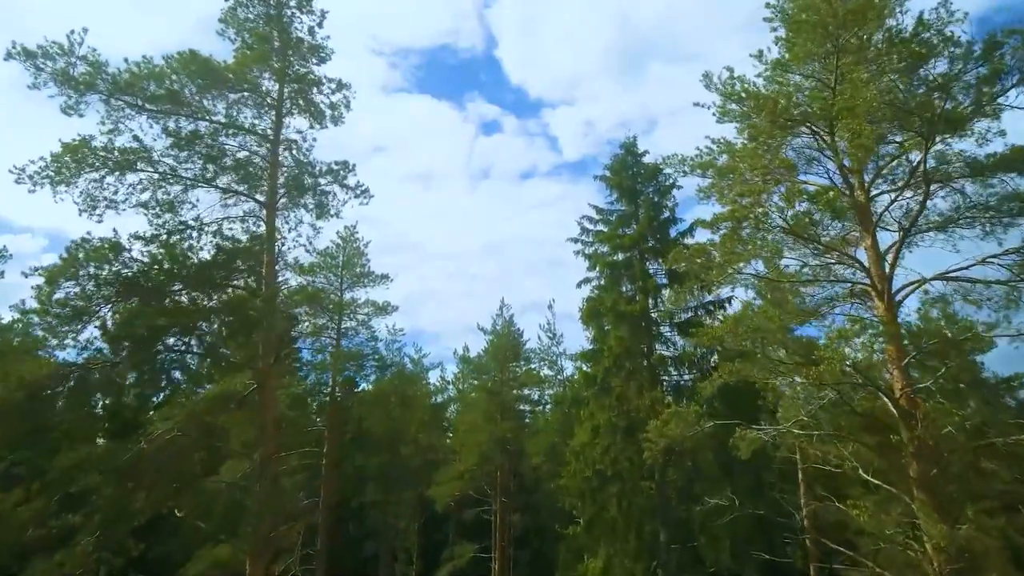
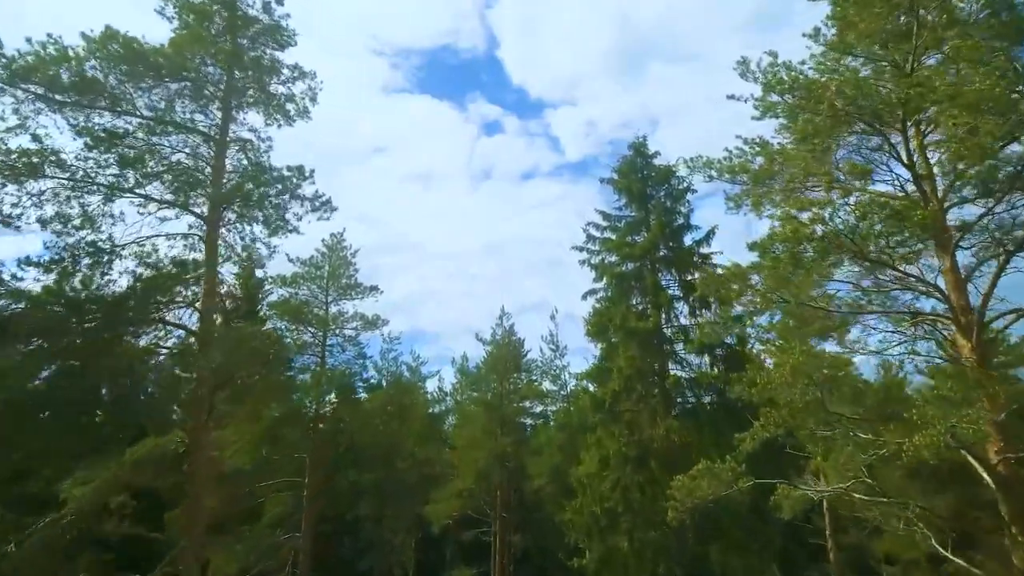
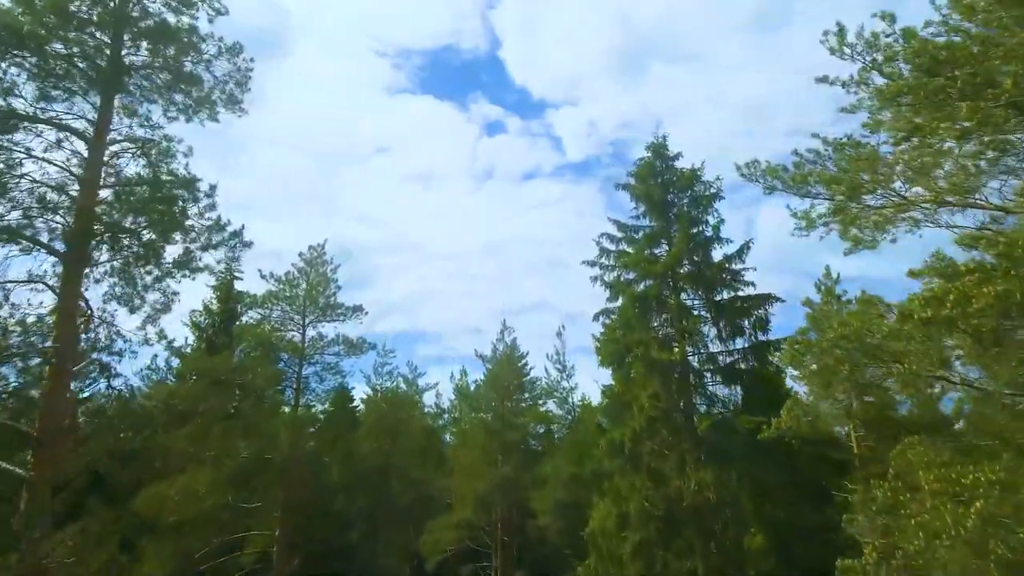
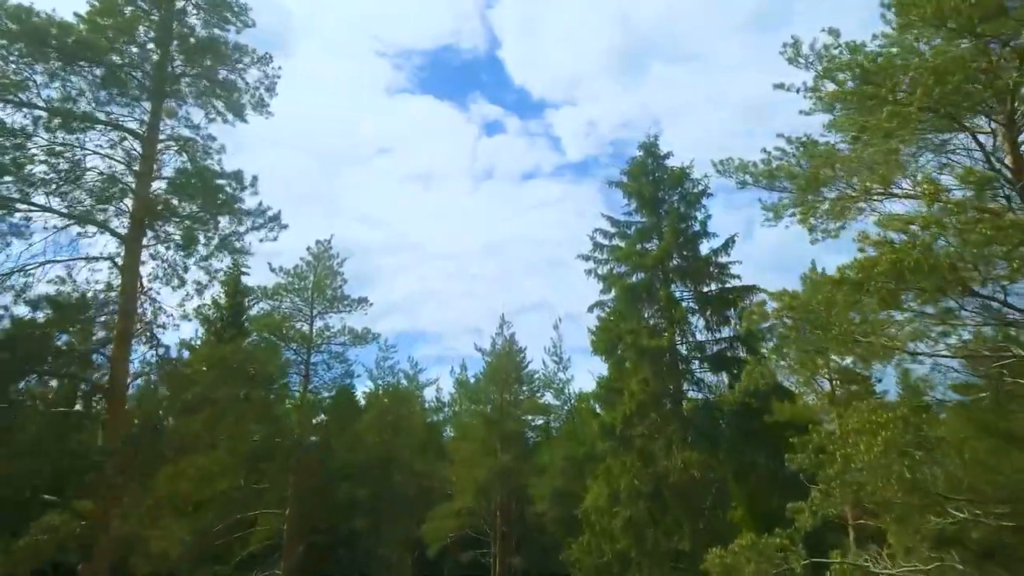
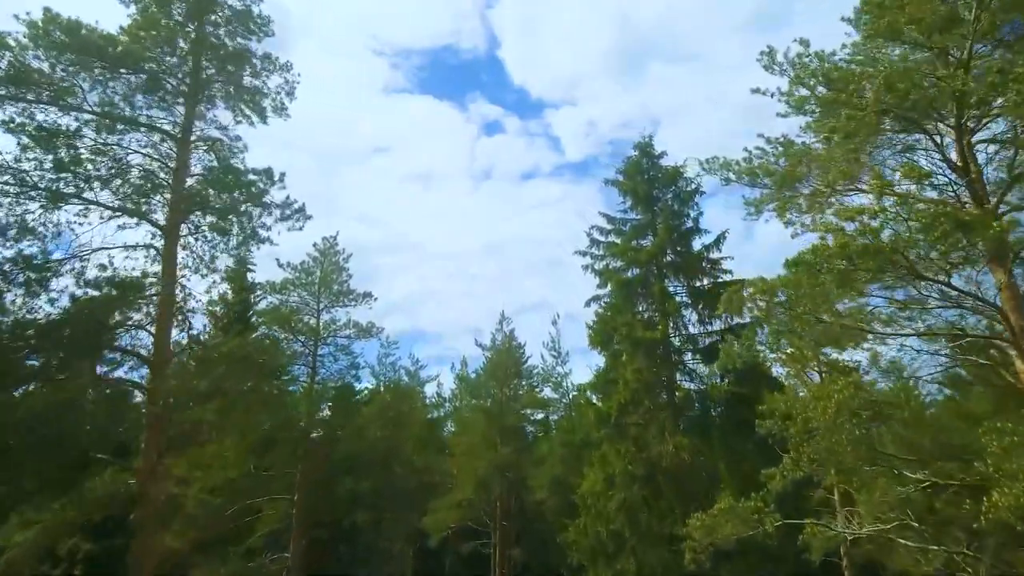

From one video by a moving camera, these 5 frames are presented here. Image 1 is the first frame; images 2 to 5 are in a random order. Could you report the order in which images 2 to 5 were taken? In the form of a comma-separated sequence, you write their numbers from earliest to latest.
2, 5, 4, 3
